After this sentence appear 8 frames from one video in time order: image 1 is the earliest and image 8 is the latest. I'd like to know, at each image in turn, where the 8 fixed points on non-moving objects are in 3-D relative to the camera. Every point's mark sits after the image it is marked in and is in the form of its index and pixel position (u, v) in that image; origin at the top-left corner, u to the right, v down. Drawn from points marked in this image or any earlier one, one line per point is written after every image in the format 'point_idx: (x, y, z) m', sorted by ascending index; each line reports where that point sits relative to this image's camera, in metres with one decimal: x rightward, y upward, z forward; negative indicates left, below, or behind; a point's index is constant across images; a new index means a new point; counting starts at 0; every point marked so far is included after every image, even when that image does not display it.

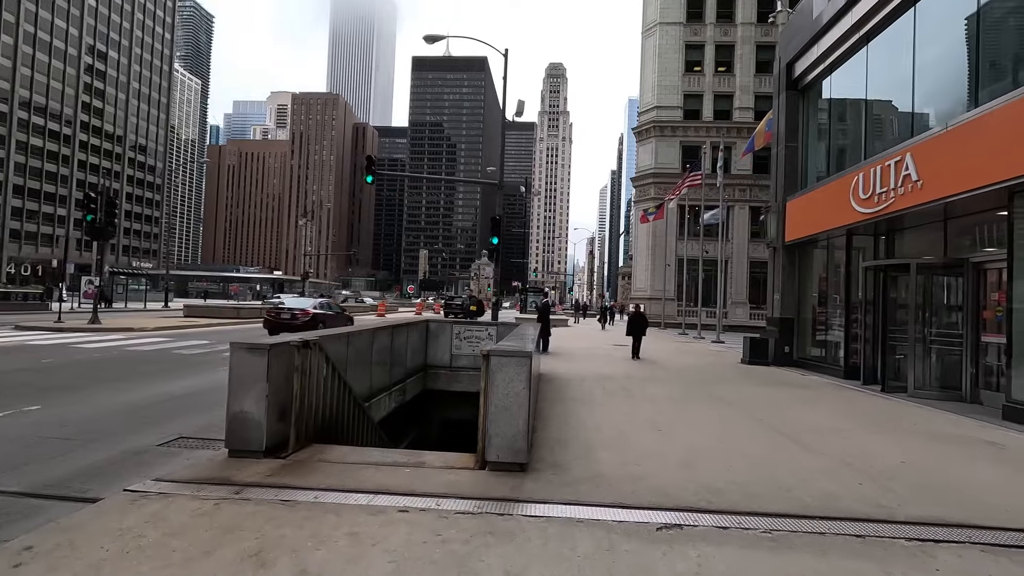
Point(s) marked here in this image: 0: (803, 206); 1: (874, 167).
0: (+8.9, +2.5, +16.4) m
1: (+8.6, +2.9, +12.8) m
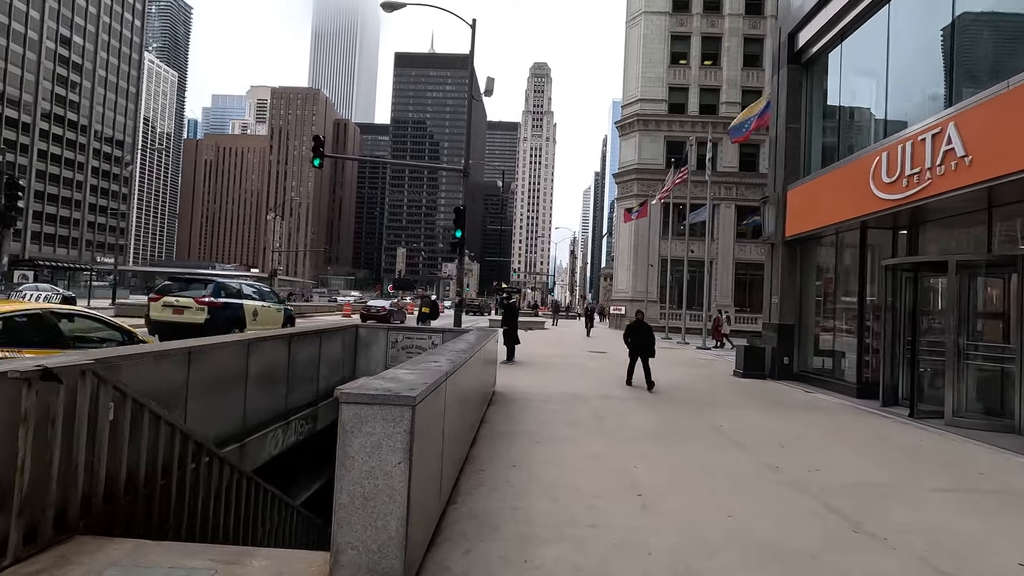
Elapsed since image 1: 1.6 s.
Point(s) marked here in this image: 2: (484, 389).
0: (+7.8, +2.4, +14.2) m
1: (+7.7, +2.8, +10.6) m
2: (-0.5, -1.7, +9.3) m
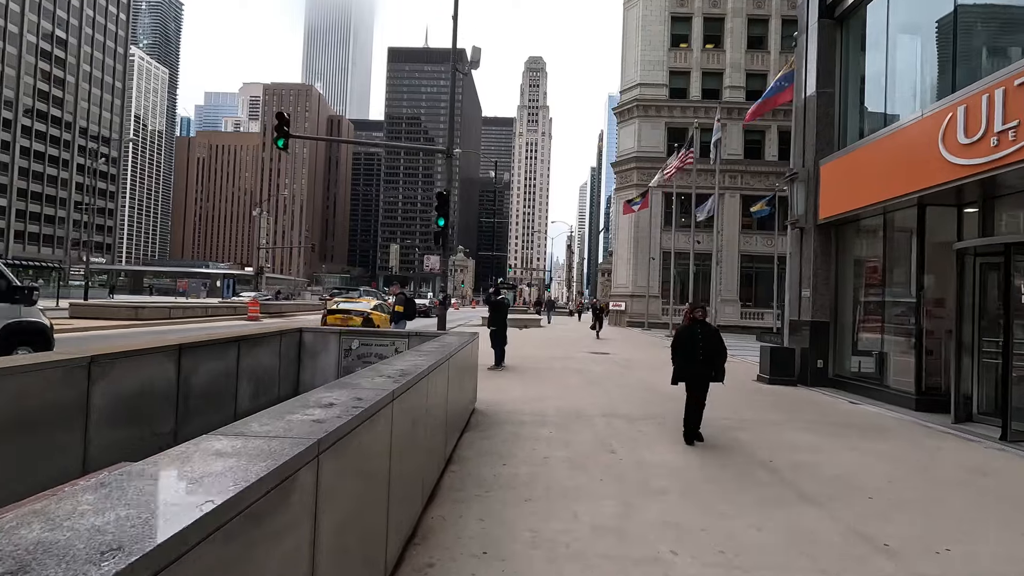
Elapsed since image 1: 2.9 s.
0: (+7.5, +2.6, +12.1) m
1: (+7.4, +3.0, +8.5) m
2: (-0.7, -1.6, +7.1) m
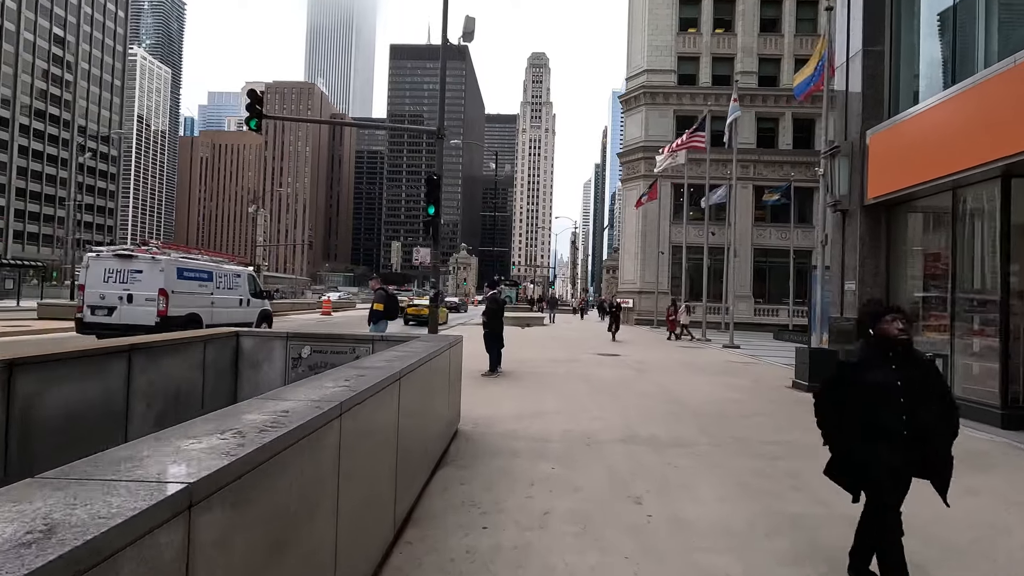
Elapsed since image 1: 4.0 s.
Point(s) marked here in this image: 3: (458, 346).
0: (+7.4, +2.8, +10.2) m
1: (+7.2, +3.2, +6.6) m
2: (-0.8, -1.5, +5.3) m
3: (-0.7, -0.8, +7.2) m
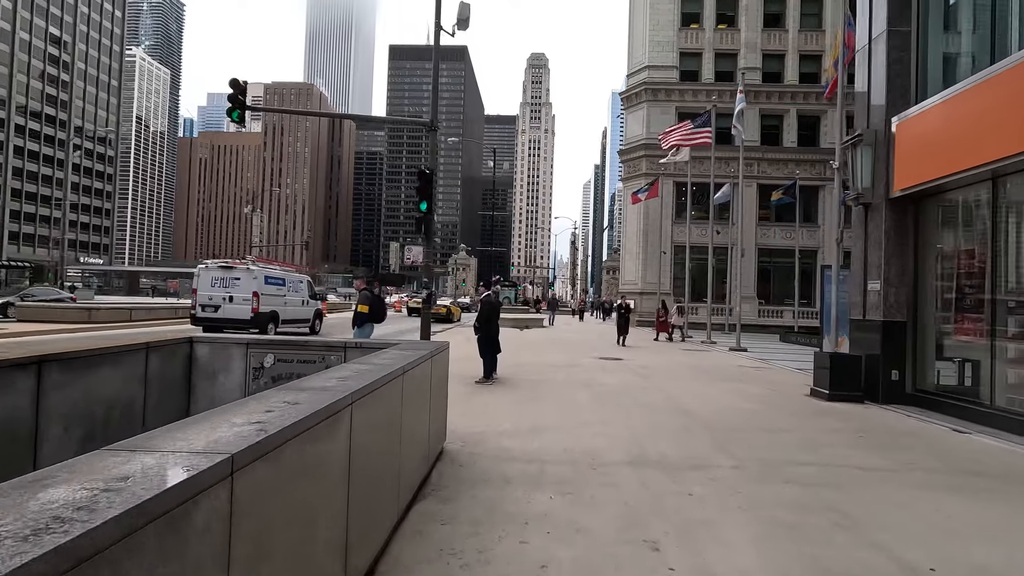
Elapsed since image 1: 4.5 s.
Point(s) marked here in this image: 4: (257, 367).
0: (+7.3, +2.8, +9.3) m
1: (+7.2, +3.2, +5.7) m
2: (-0.9, -1.5, +4.4) m
3: (-0.8, -0.7, +6.4) m
4: (-2.8, -0.9, +6.0) m
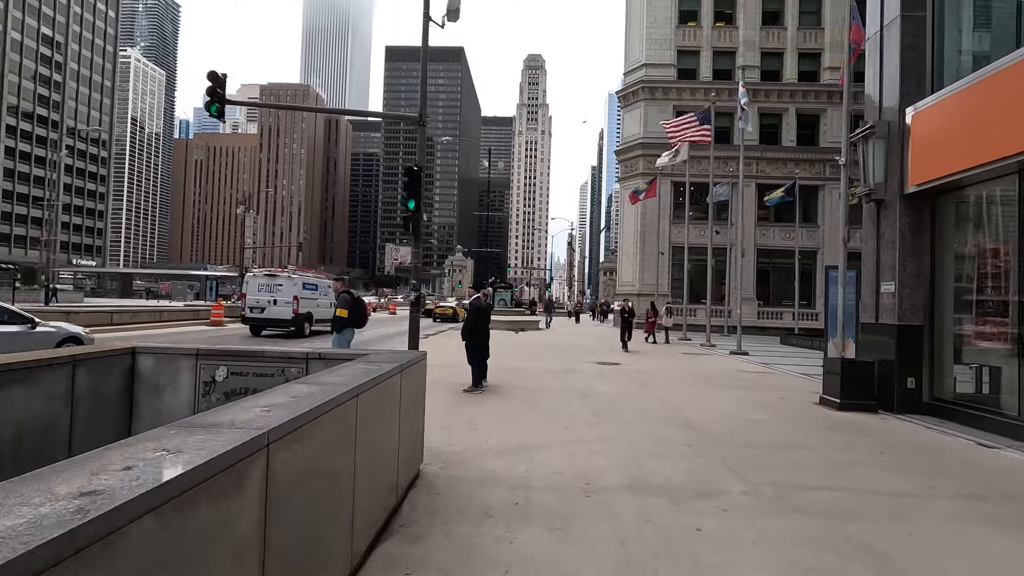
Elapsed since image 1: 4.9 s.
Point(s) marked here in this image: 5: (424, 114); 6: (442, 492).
0: (+7.1, +2.8, +8.7) m
1: (+7.0, +3.2, +5.1) m
2: (-1.1, -1.6, +3.7) m
3: (-1.0, -0.8, +5.7) m
4: (-3.0, -0.9, +5.3) m
5: (-2.5, +4.9, +15.3) m
6: (-0.6, -2.0, +5.2) m
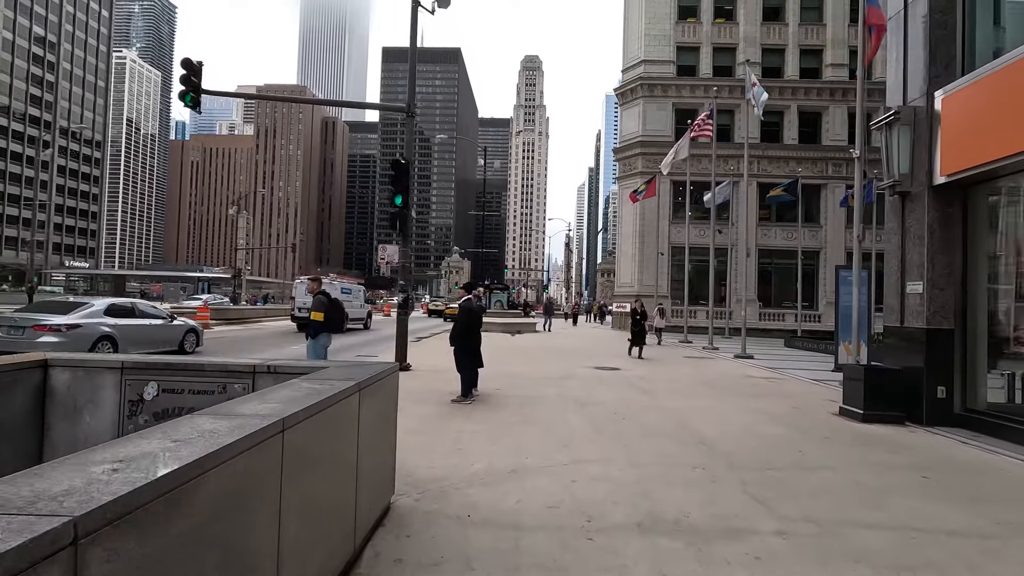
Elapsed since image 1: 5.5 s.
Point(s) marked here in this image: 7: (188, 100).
0: (+7.0, +2.8, +7.9) m
1: (+6.9, +3.2, +4.3) m
2: (-1.2, -1.6, +2.9) m
3: (-1.1, -0.8, +4.8) m
4: (-3.1, -0.9, +4.5) m
5: (-2.6, +4.9, +14.4) m
6: (-0.7, -2.0, +4.3) m
7: (-8.4, +4.9, +14.0) m
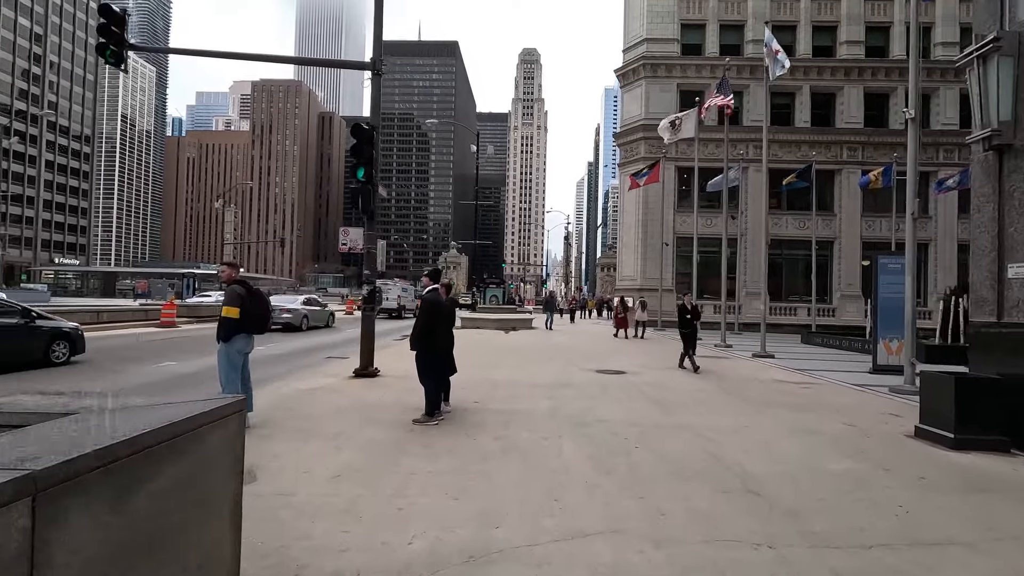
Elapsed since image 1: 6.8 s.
0: (+6.7, +3.0, +5.7) m
1: (+6.6, +3.3, +2.1) m
2: (-1.5, -1.4, +0.7) m
3: (-1.4, -0.6, +2.6) m
4: (-3.4, -0.8, +2.3) m
5: (-3.0, +5.1, +12.2) m
6: (-1.0, -1.8, +2.1) m
7: (-8.7, +5.1, +11.8) m
